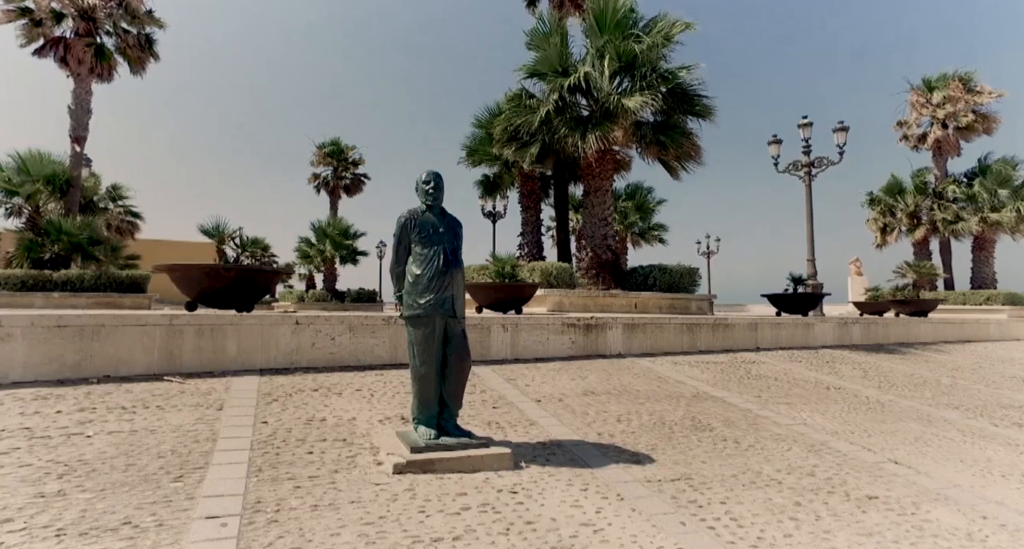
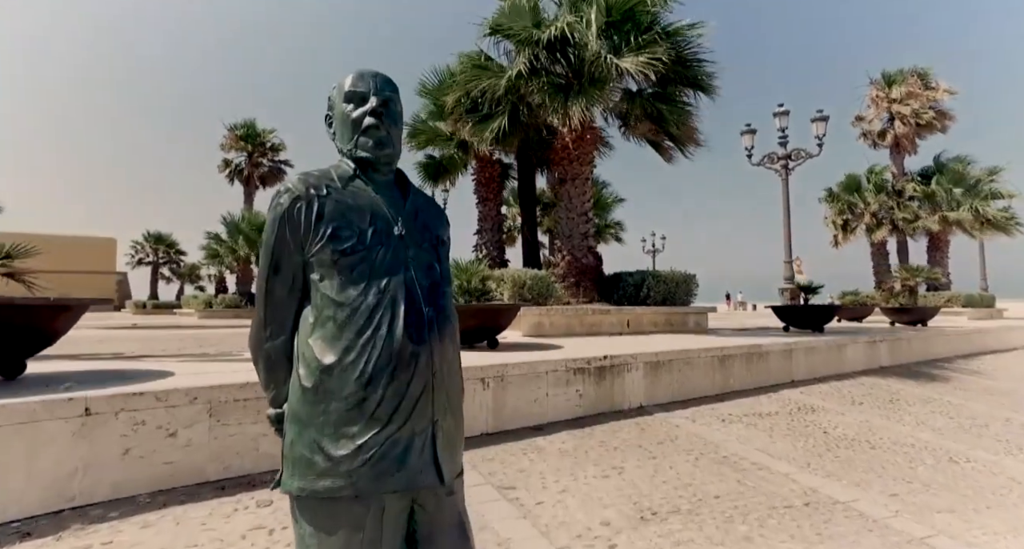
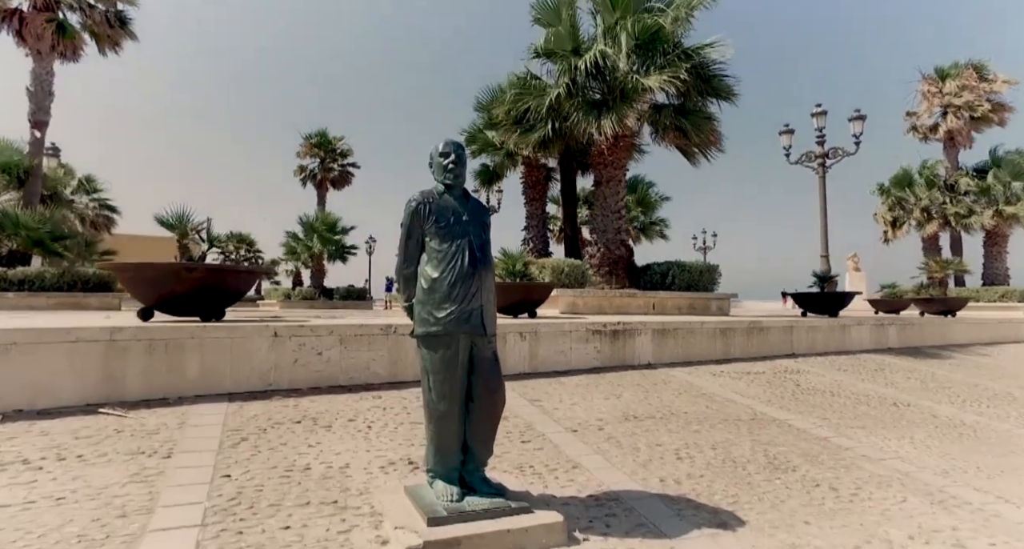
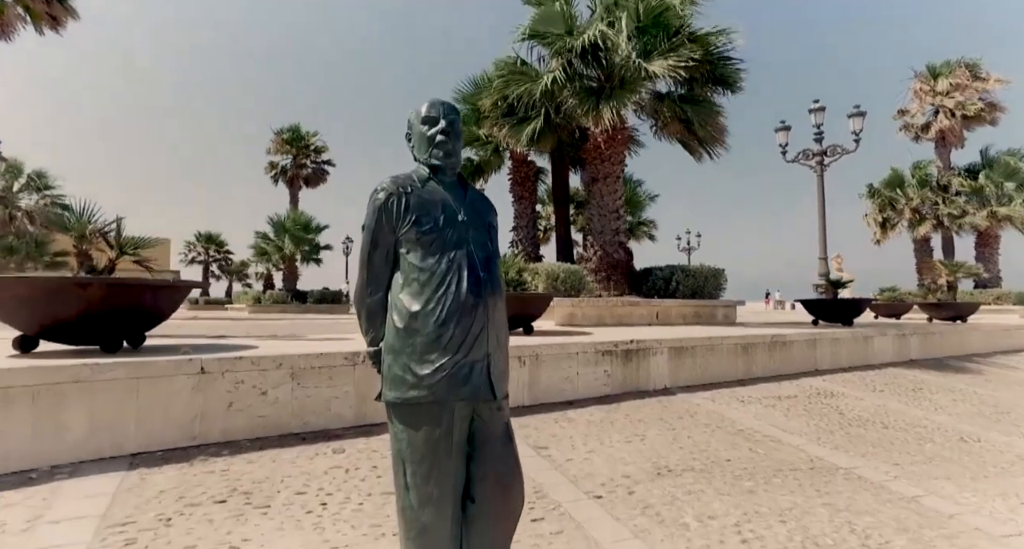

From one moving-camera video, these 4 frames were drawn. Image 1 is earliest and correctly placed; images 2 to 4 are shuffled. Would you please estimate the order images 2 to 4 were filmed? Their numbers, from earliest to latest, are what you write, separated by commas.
3, 4, 2
